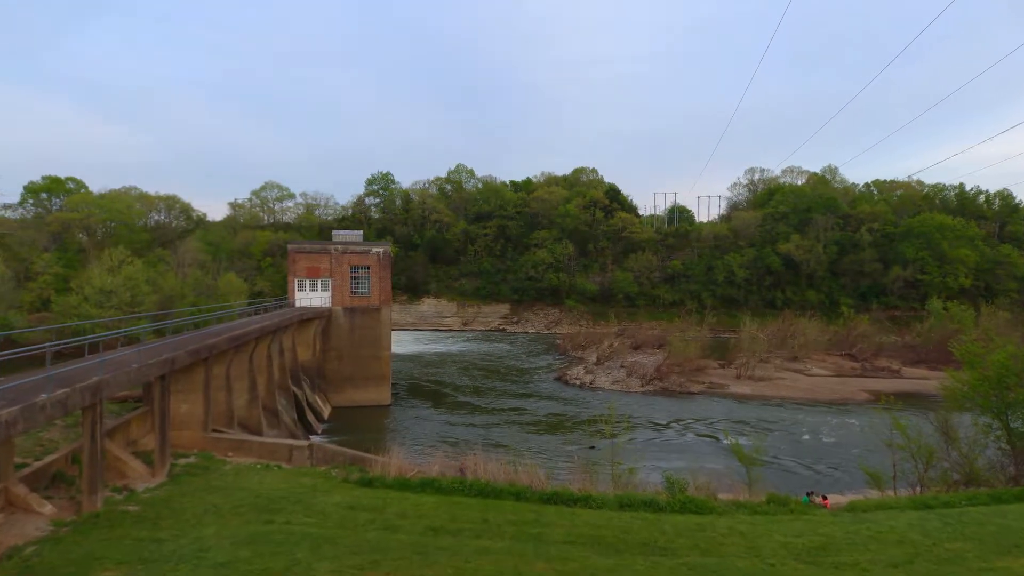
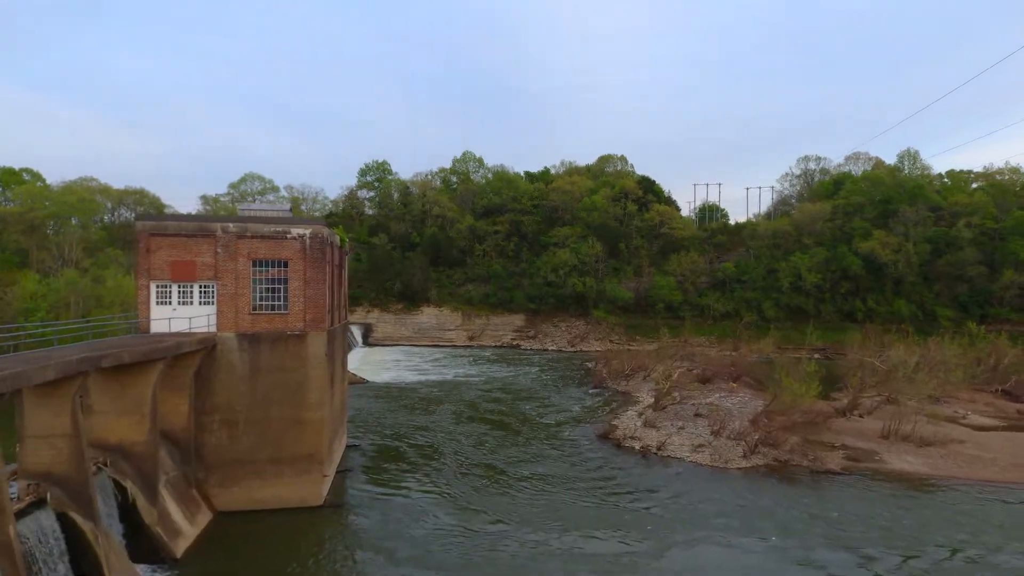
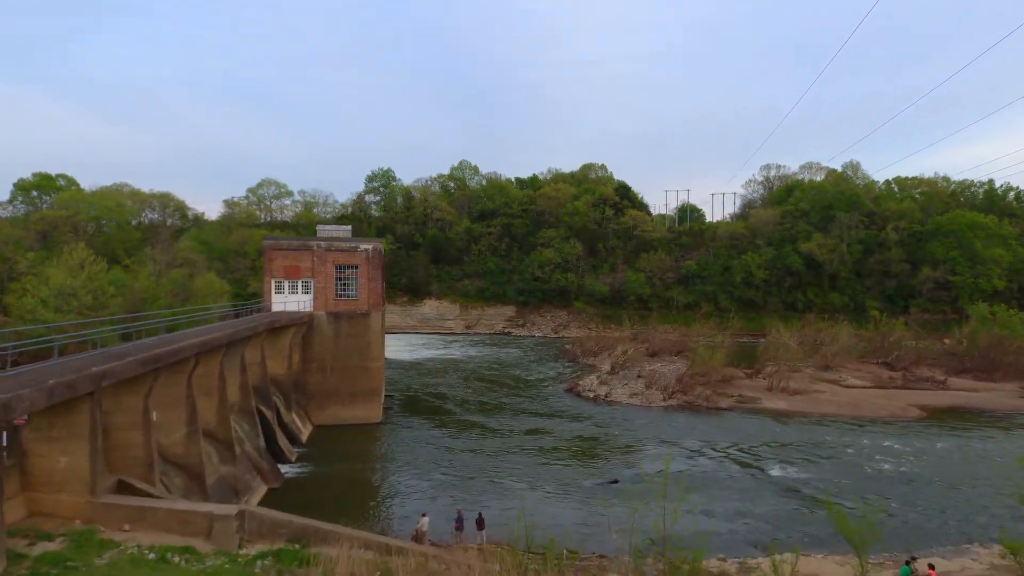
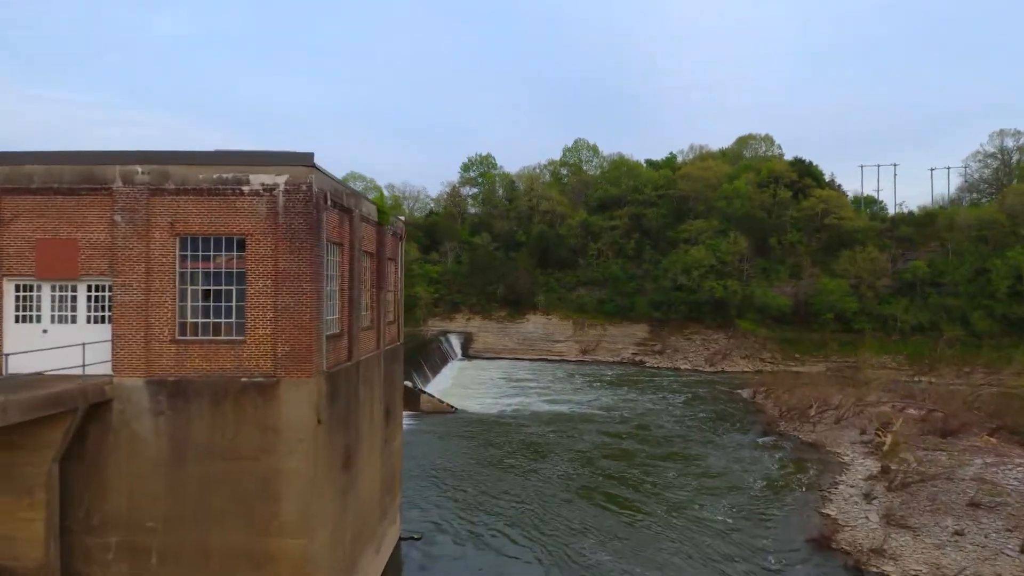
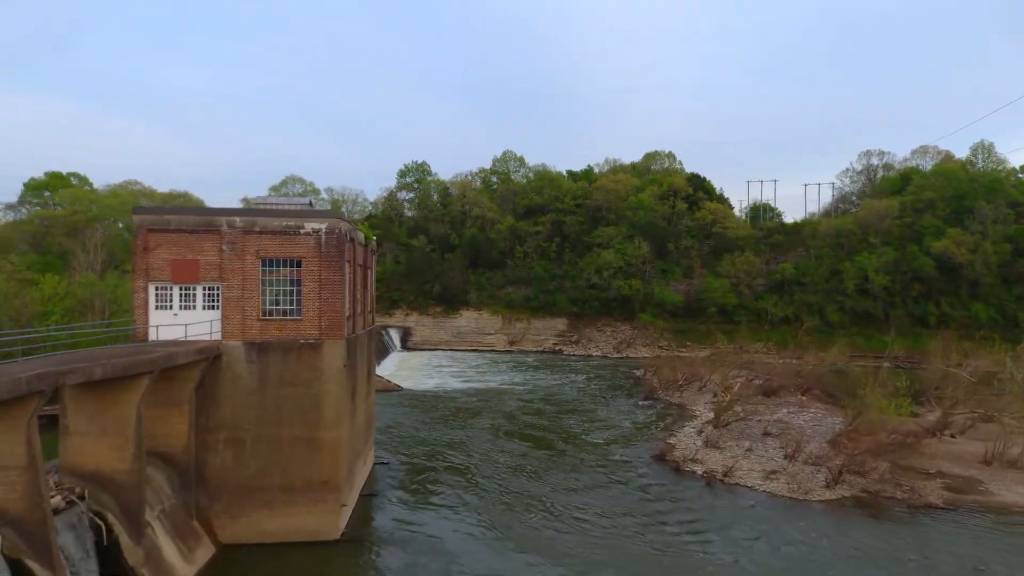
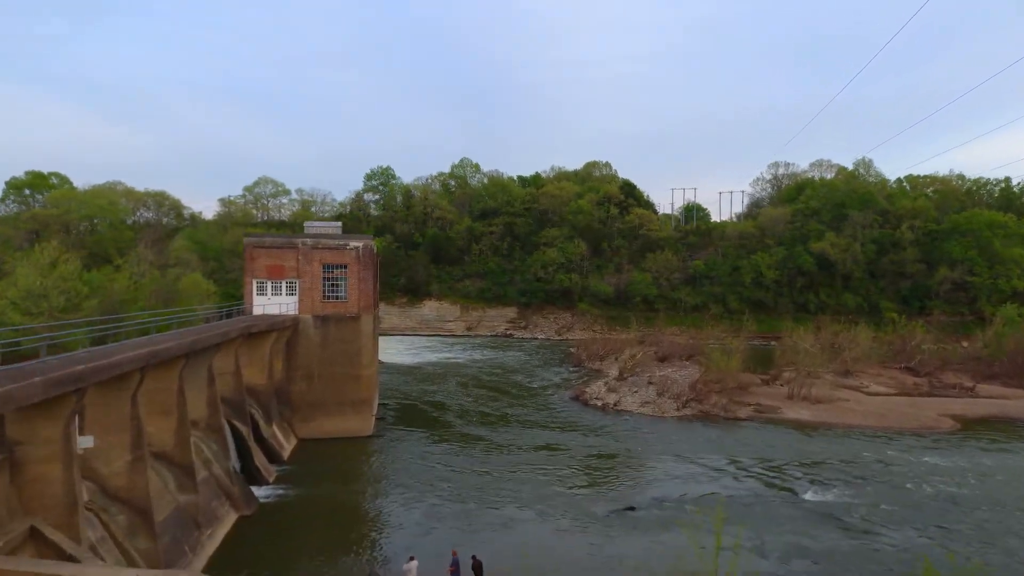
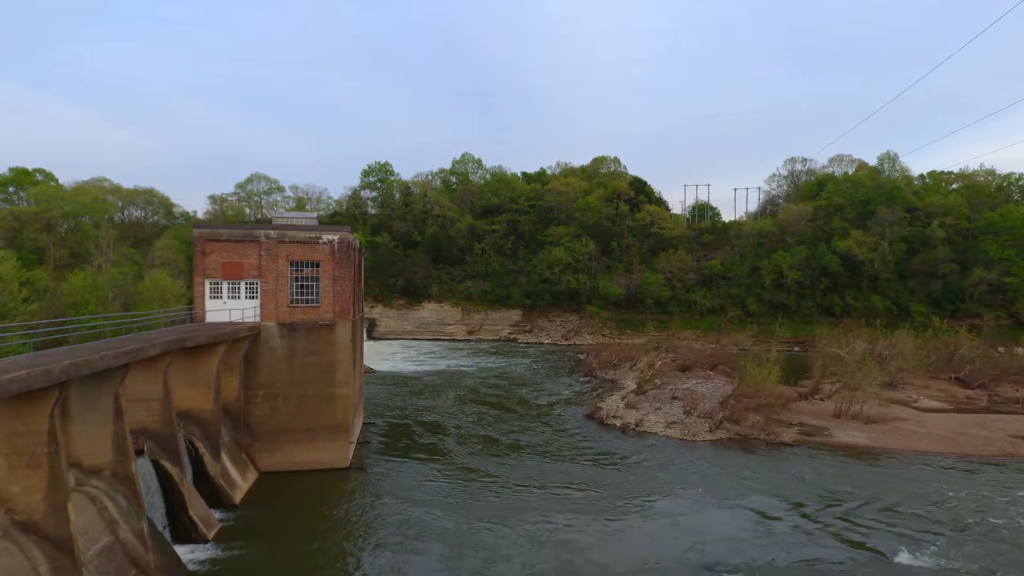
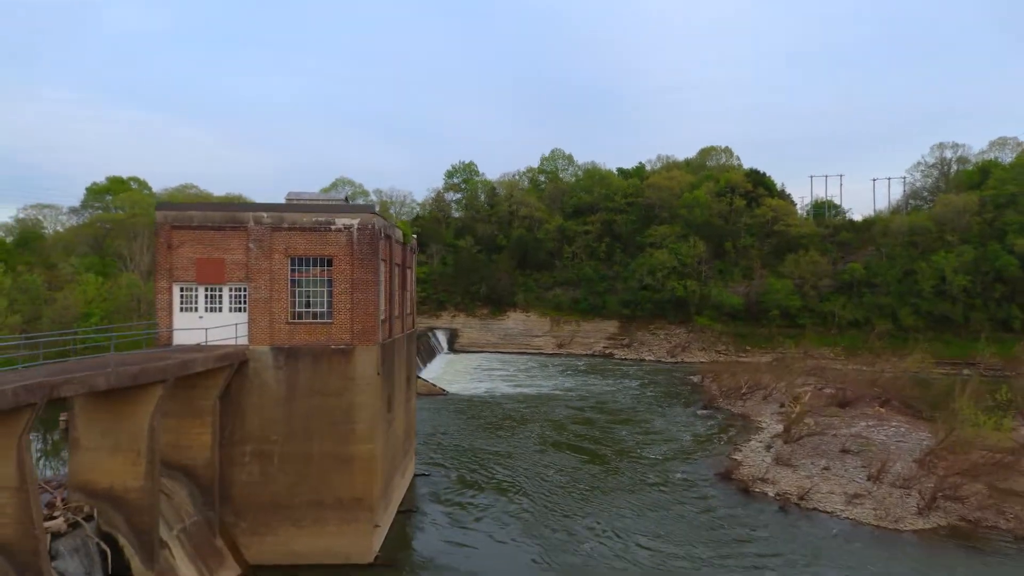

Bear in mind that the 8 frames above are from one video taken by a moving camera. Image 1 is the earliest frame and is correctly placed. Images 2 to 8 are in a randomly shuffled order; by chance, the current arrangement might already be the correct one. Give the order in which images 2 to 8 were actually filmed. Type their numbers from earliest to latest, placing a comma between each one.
3, 6, 7, 2, 5, 8, 4
